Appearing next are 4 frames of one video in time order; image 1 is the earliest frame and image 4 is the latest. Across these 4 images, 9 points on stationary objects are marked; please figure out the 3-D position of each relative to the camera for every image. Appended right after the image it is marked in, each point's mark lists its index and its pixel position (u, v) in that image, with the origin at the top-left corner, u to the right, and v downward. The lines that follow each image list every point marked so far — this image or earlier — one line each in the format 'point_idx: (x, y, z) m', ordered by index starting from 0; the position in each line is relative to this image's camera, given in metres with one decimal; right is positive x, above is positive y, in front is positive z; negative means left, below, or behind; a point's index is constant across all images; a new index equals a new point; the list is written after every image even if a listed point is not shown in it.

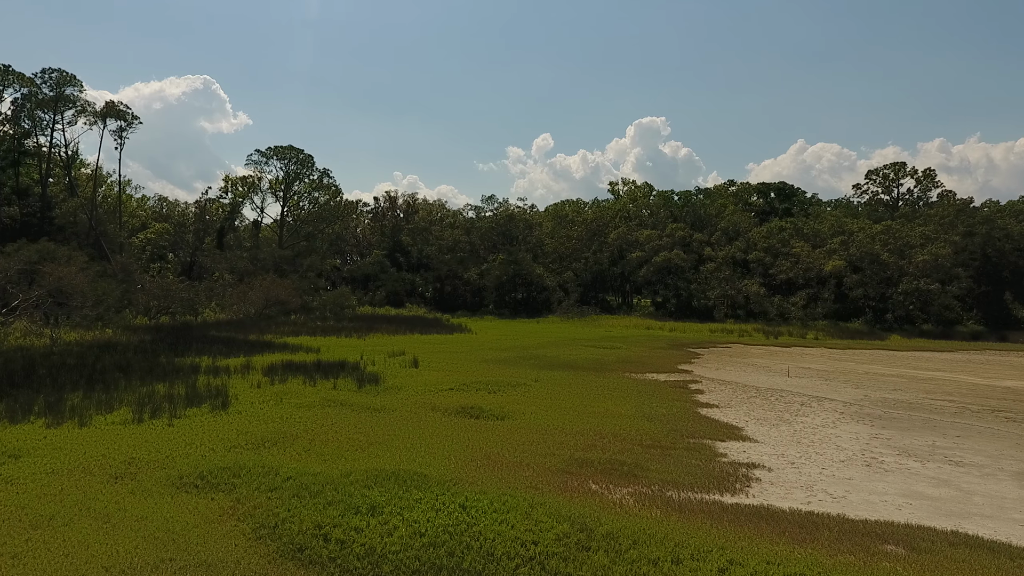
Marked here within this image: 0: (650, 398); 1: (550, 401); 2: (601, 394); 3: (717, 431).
0: (+3.5, -2.8, +16.8) m
1: (+0.9, -2.7, +16.0) m
2: (+2.3, -2.8, +17.2) m
3: (+4.1, -2.9, +13.3) m
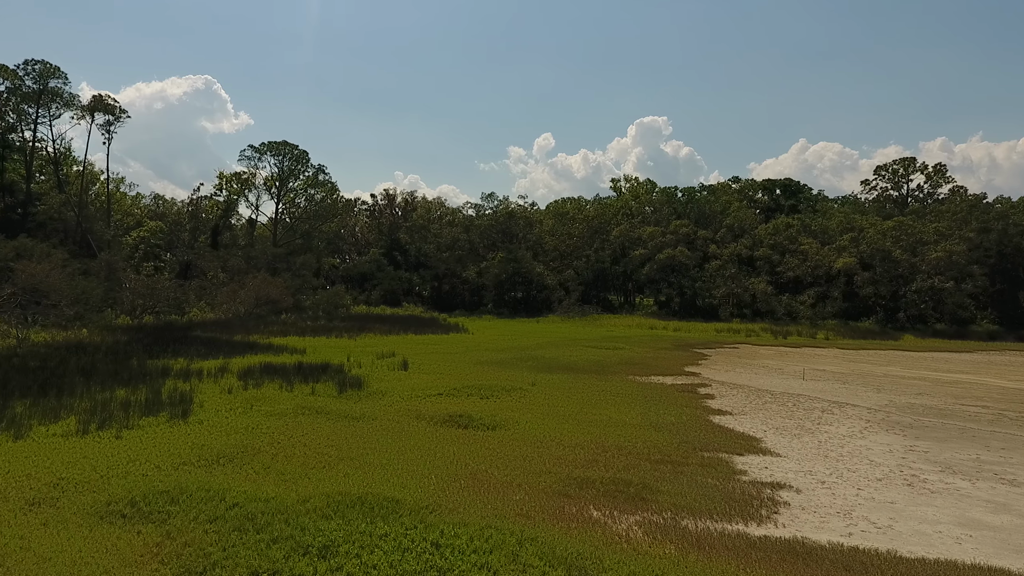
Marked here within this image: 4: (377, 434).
0: (+3.3, -2.7, +15.4) m
1: (+0.7, -2.6, +14.6) m
2: (+2.2, -2.7, +15.8) m
3: (+4.0, -2.8, +11.9) m
4: (-2.4, -2.6, +11.9) m
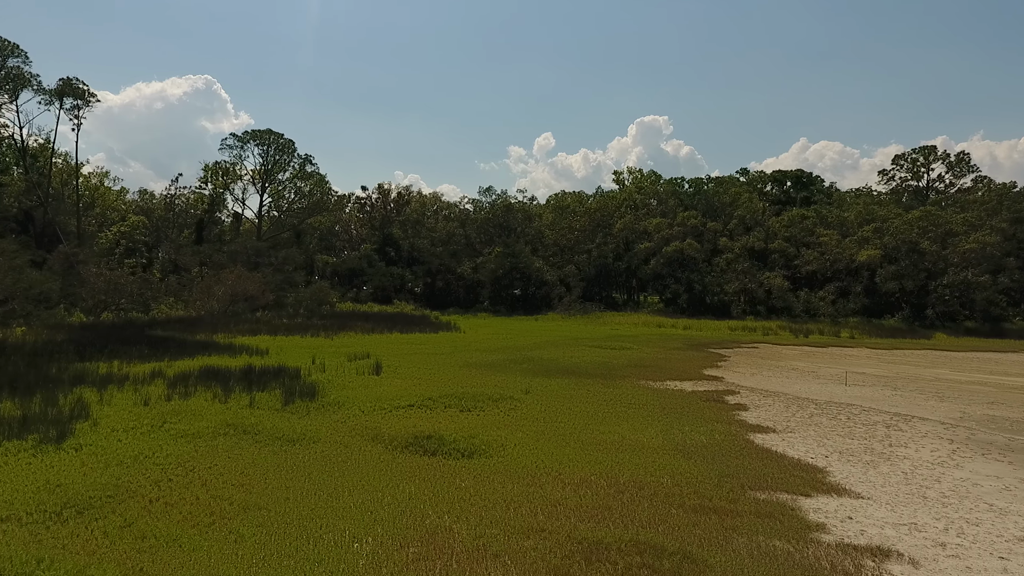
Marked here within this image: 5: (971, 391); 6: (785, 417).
0: (+3.1, -2.4, +12.3) m
1: (+0.5, -2.4, +11.5) m
2: (+1.9, -2.4, +12.8) m
3: (+3.7, -2.5, +8.9) m
4: (-2.7, -2.4, +8.8) m
5: (+11.7, -2.6, +16.8) m
6: (+5.3, -2.5, +12.9) m
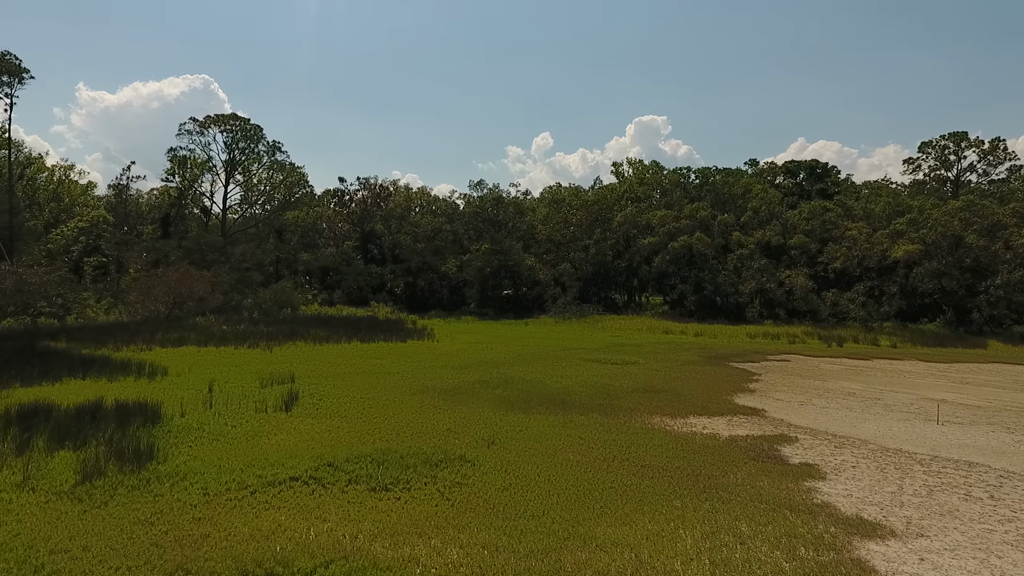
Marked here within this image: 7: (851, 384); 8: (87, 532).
0: (+2.4, -2.5, +7.5) m
1: (-0.2, -2.4, +6.7) m
2: (+1.3, -2.4, +8.0) m
3: (+3.1, -2.5, +4.0) m
4: (-3.3, -2.4, +4.0) m
5: (+11.0, -2.6, +12.0) m
6: (+4.7, -2.5, +8.1) m
7: (+9.1, -2.5, +17.8) m
8: (-4.0, -2.3, +6.4) m
